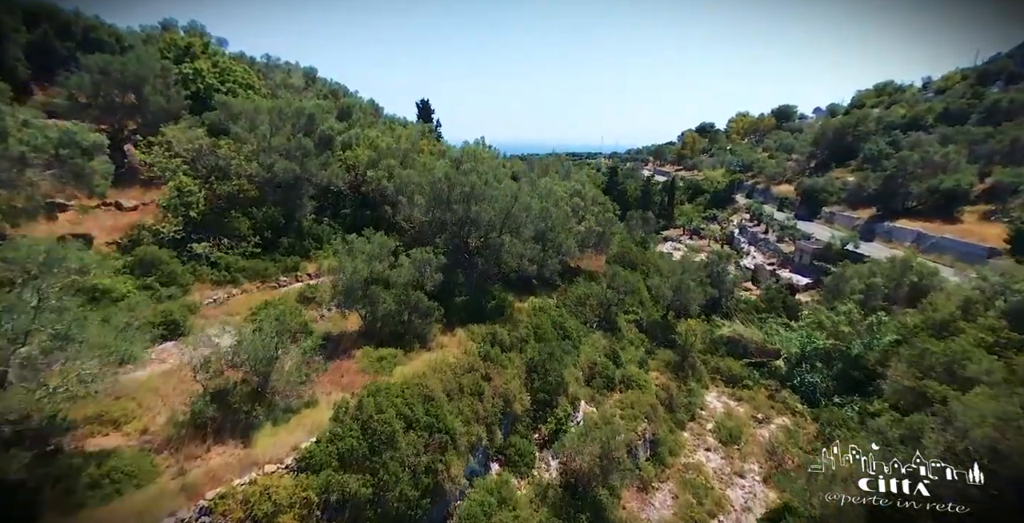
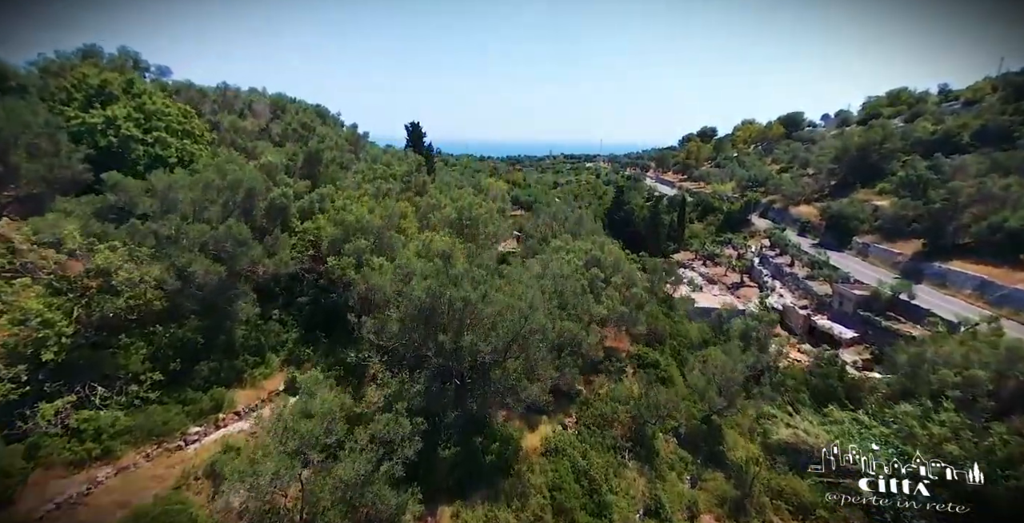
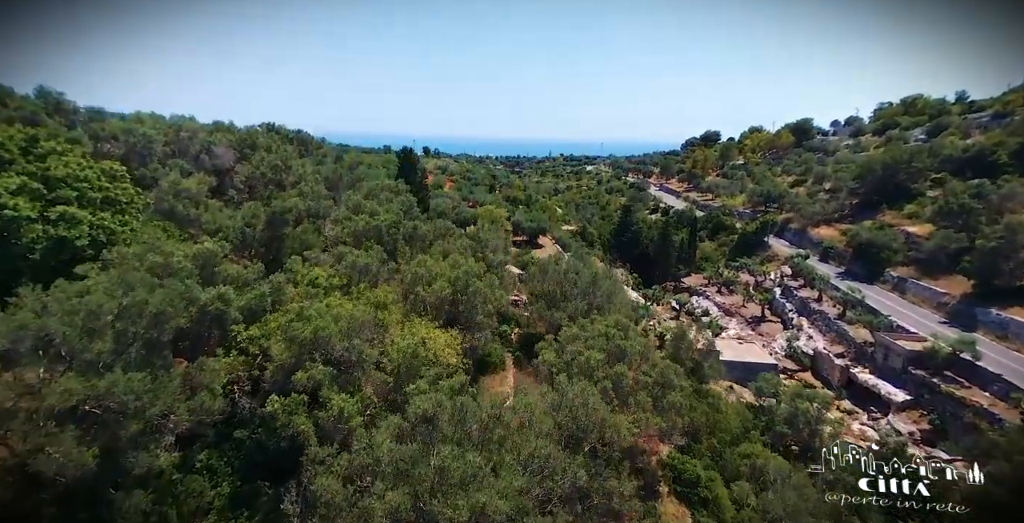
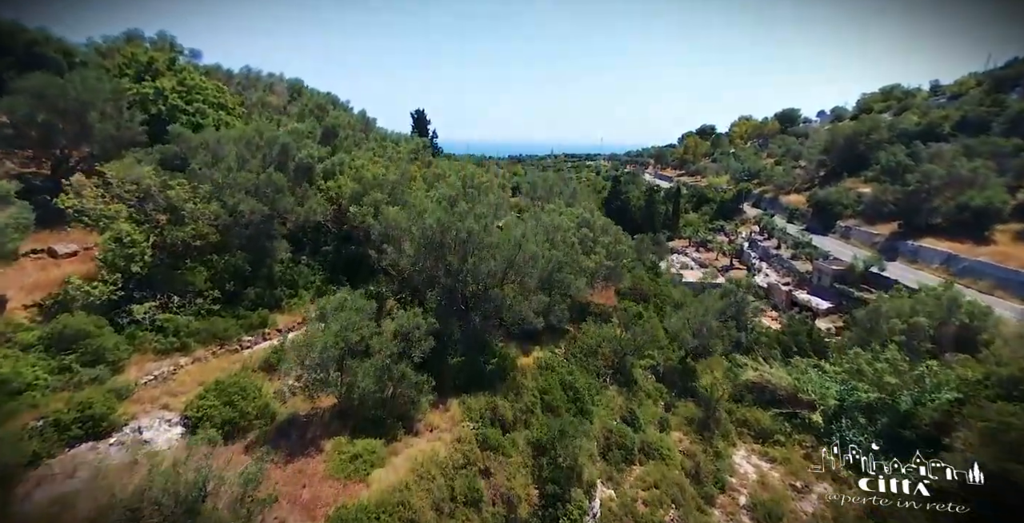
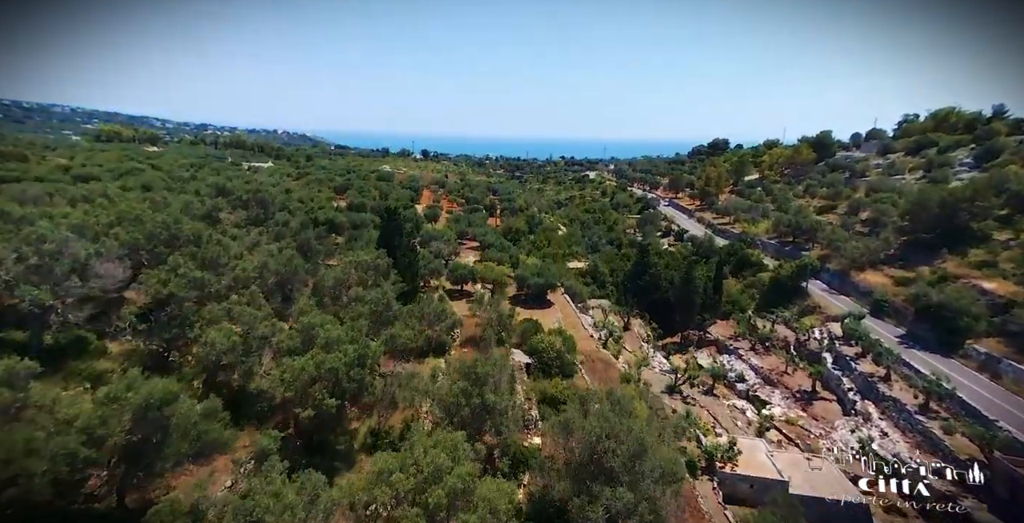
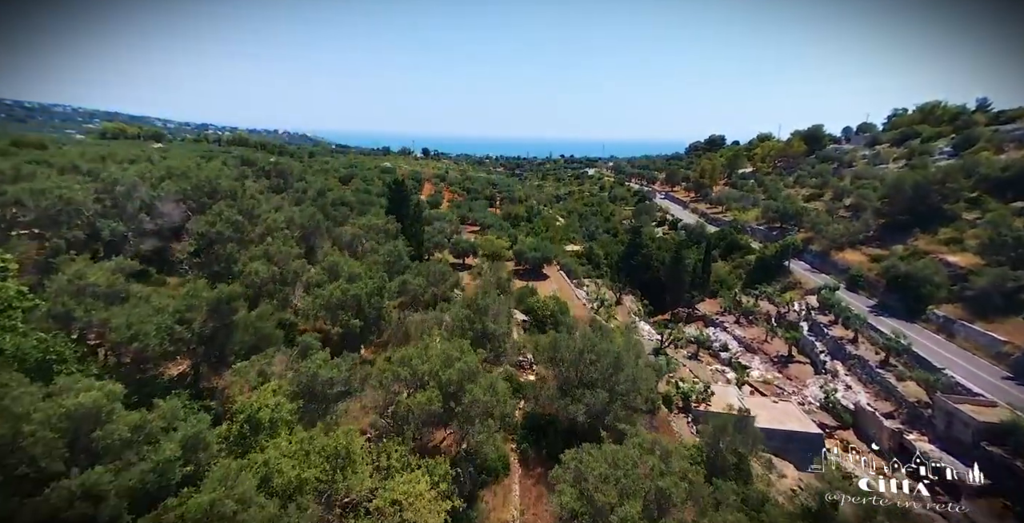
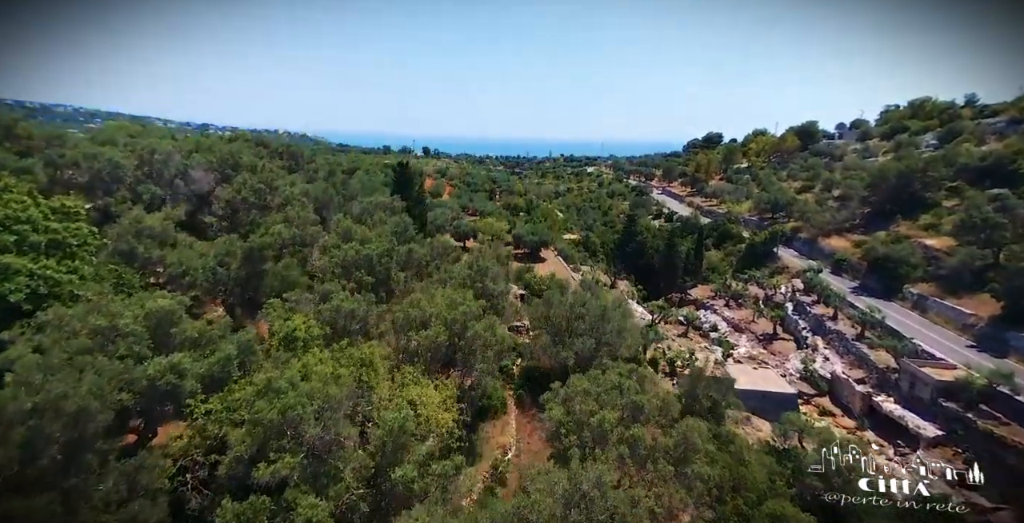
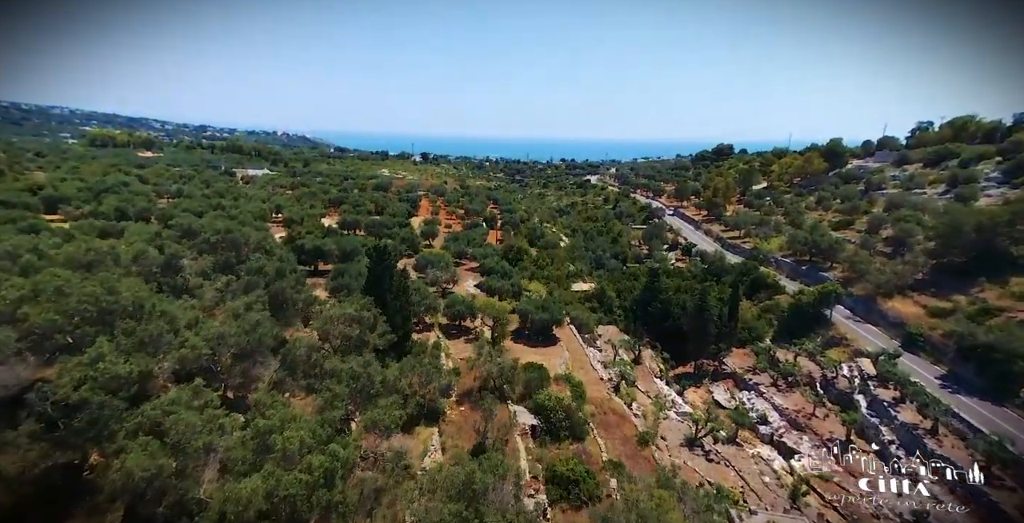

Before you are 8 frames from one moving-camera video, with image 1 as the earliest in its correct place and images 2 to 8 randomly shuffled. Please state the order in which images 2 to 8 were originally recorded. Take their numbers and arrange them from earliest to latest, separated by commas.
4, 2, 3, 7, 6, 5, 8
